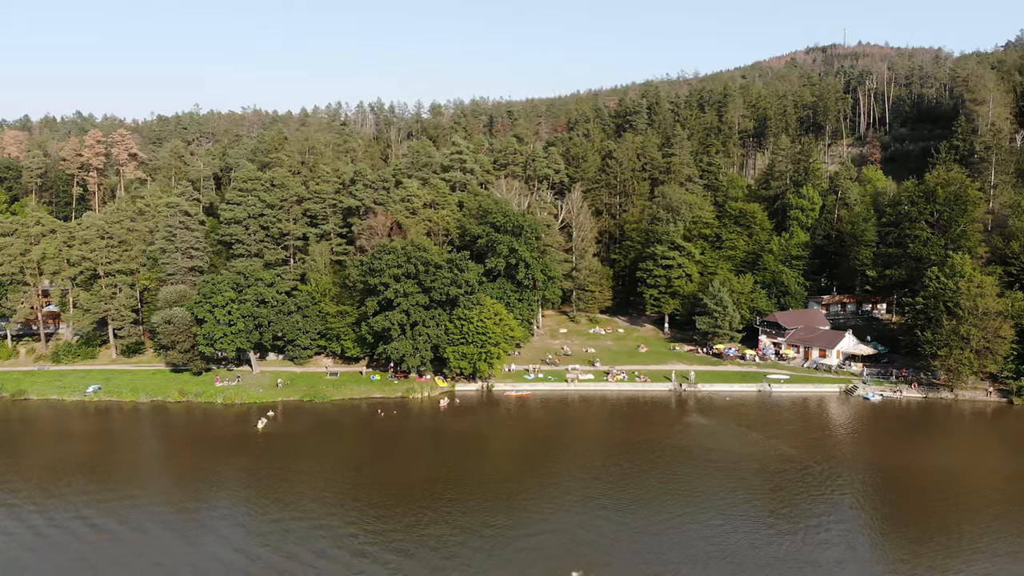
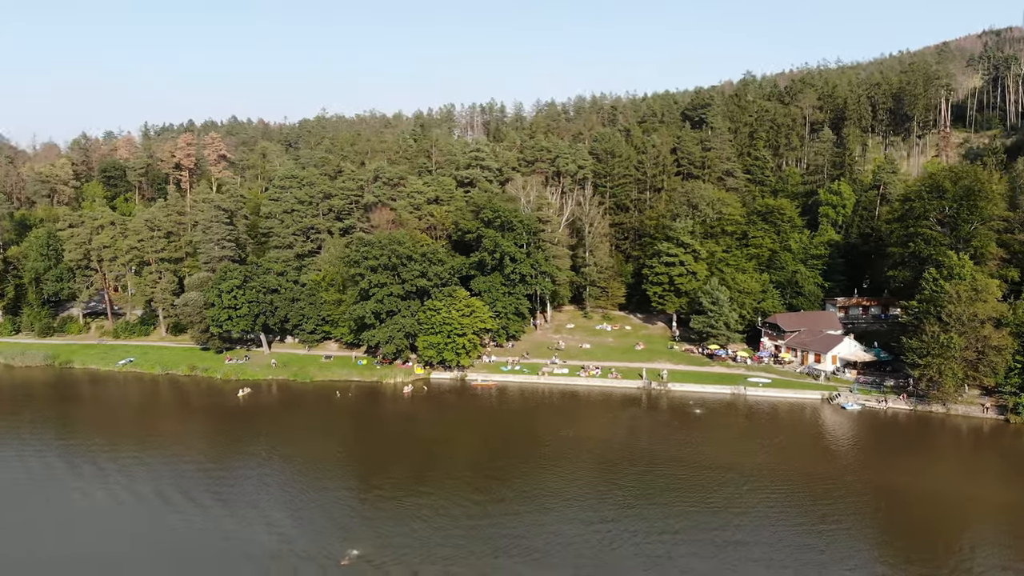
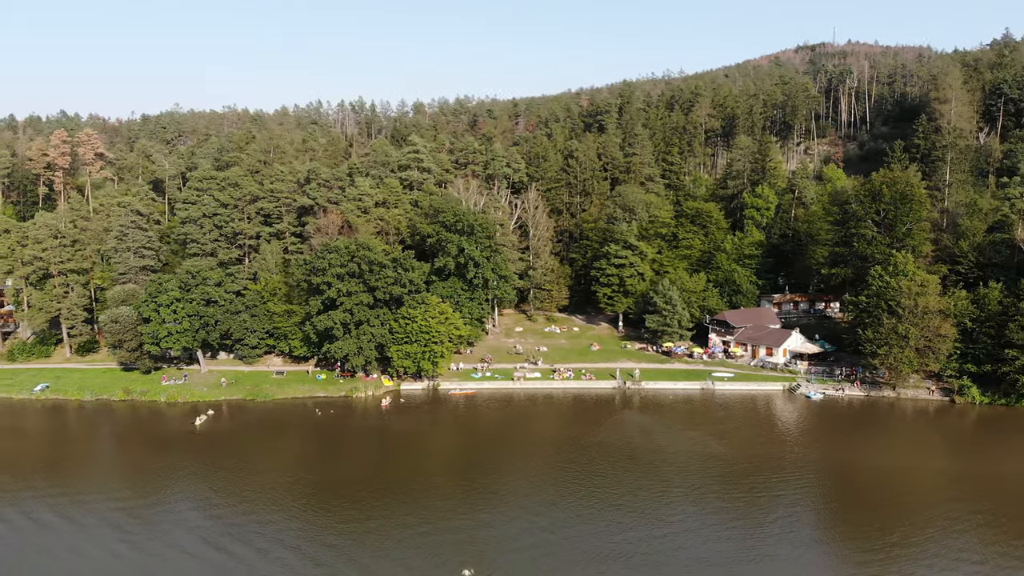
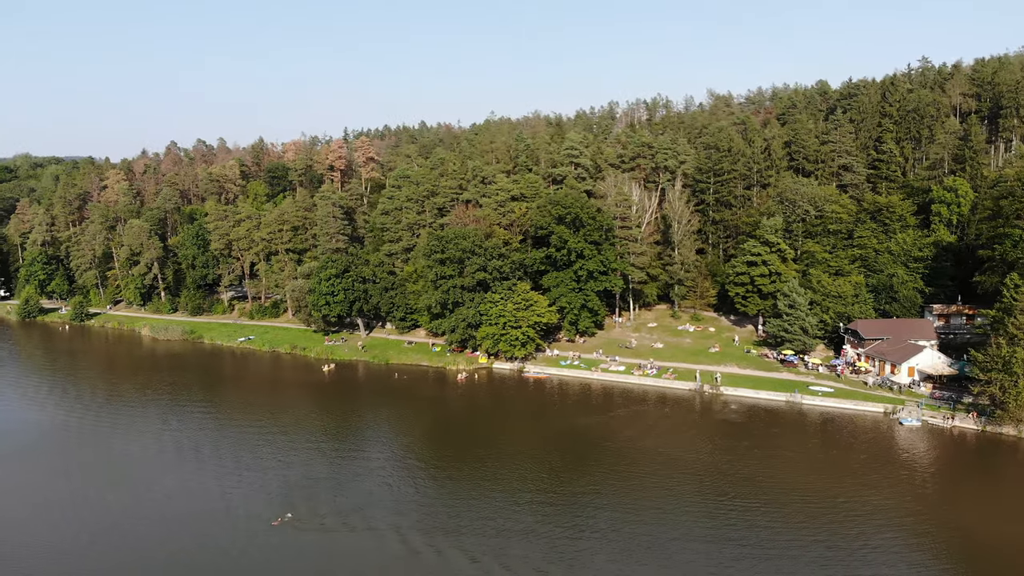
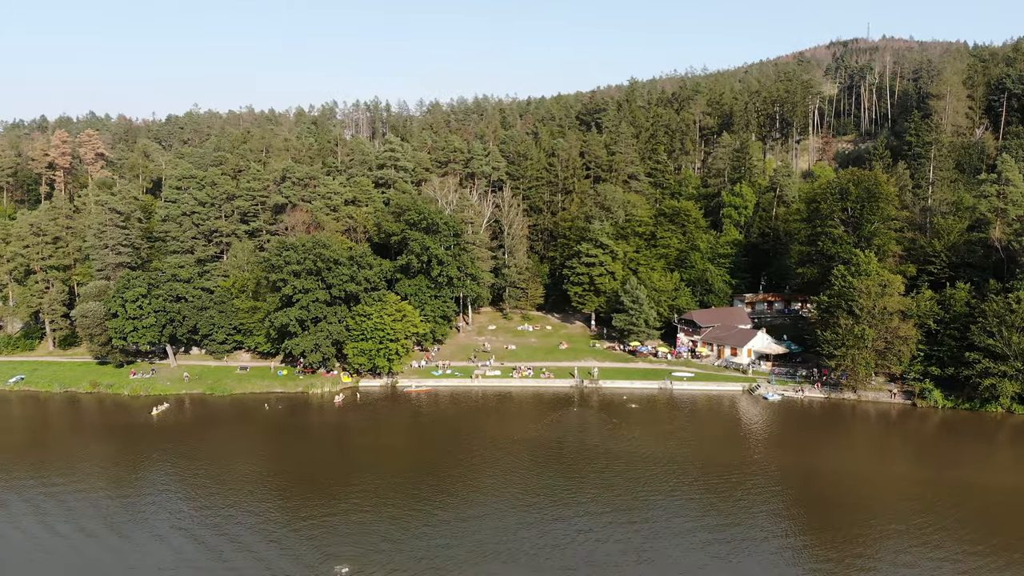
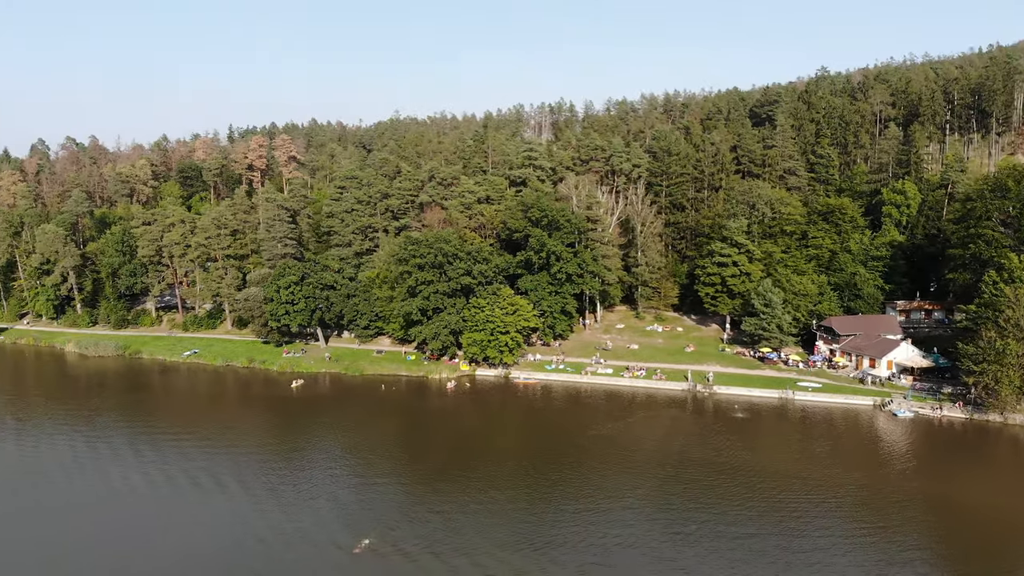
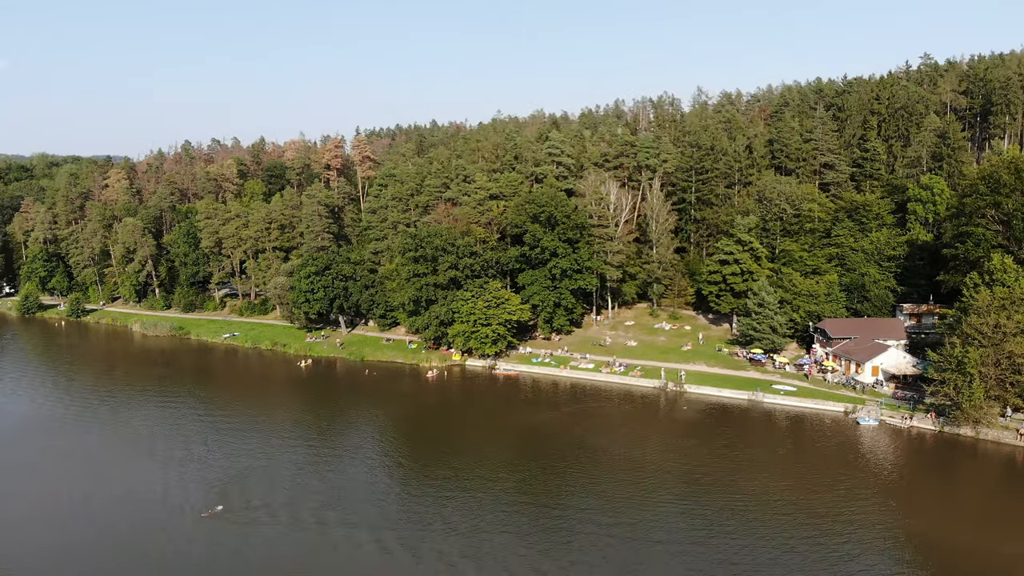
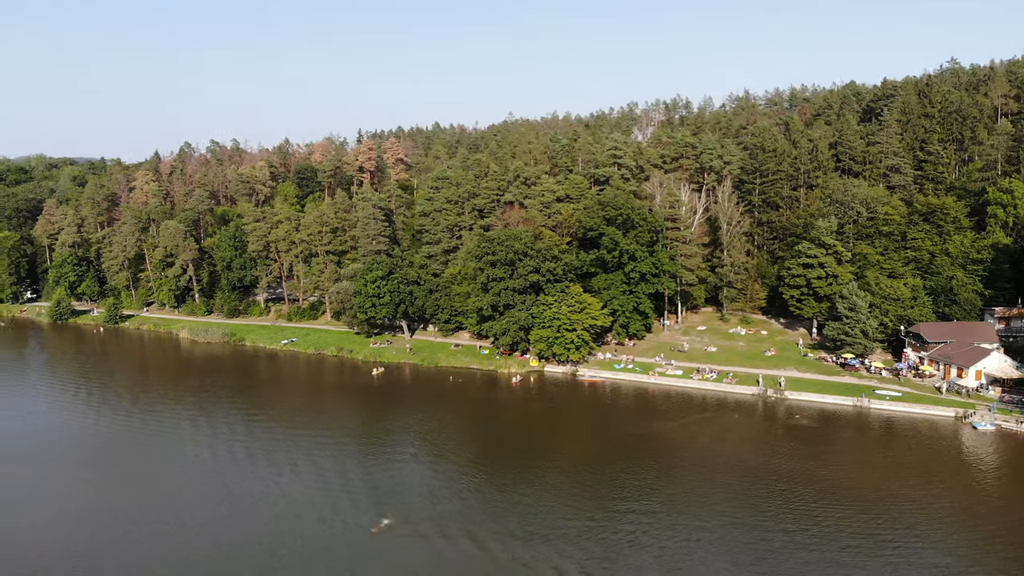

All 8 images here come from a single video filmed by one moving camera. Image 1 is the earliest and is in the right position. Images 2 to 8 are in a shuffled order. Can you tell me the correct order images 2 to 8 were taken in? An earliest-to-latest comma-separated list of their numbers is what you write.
3, 5, 2, 6, 8, 4, 7
